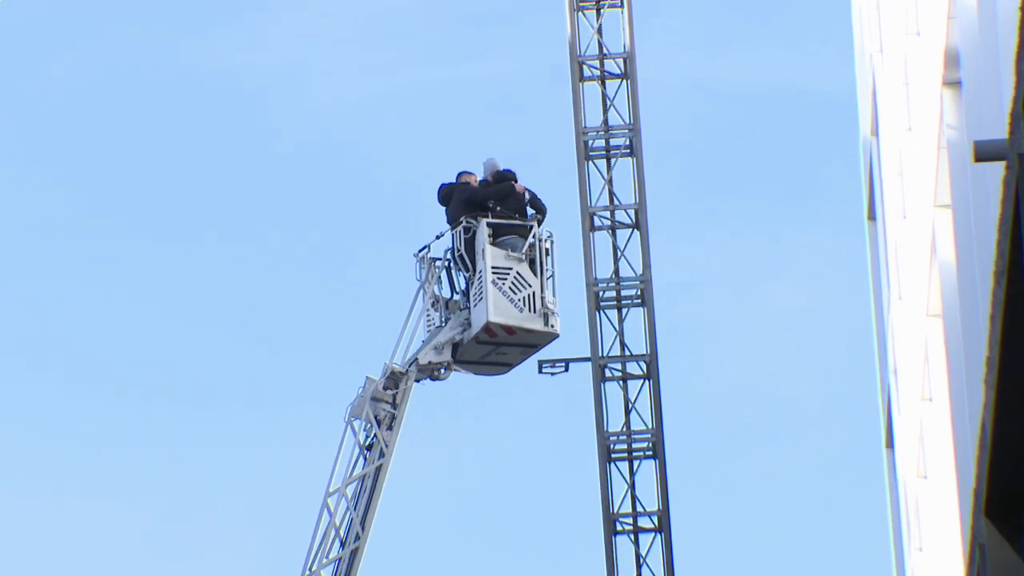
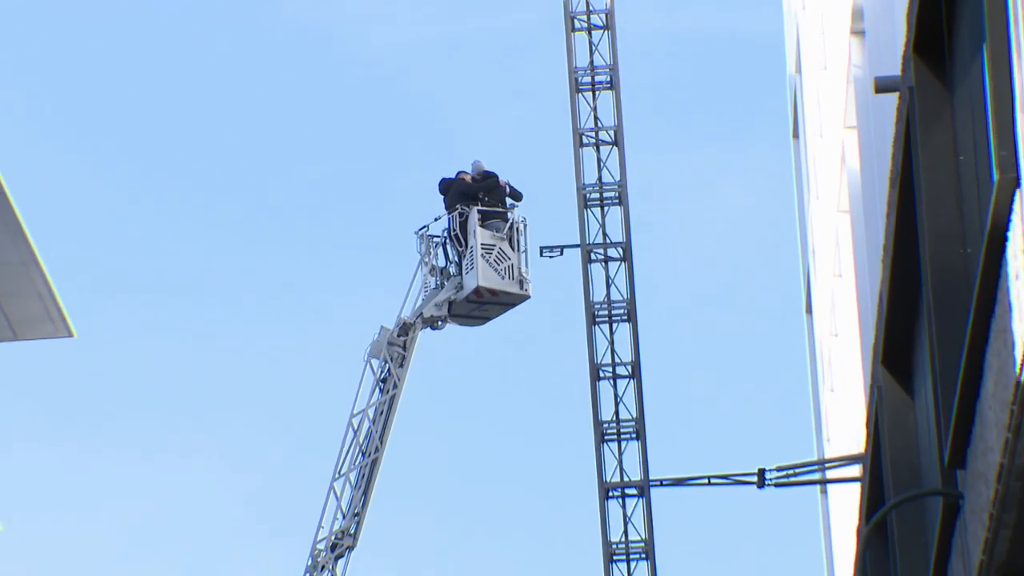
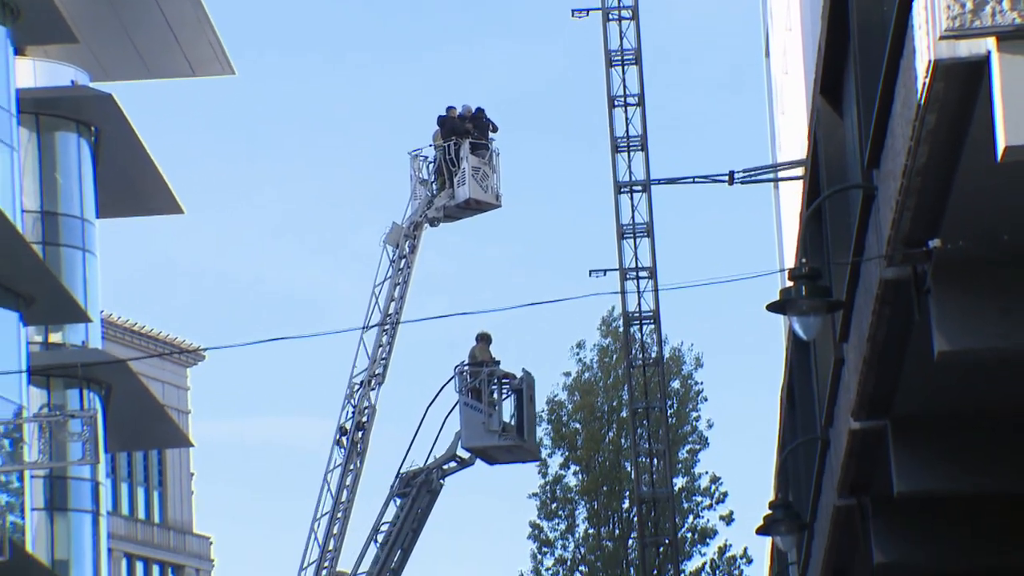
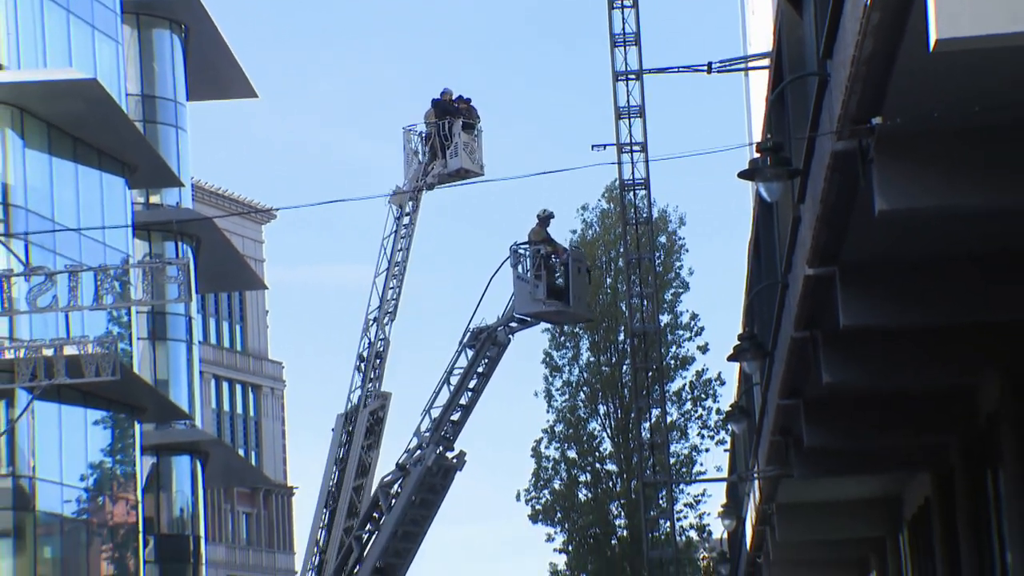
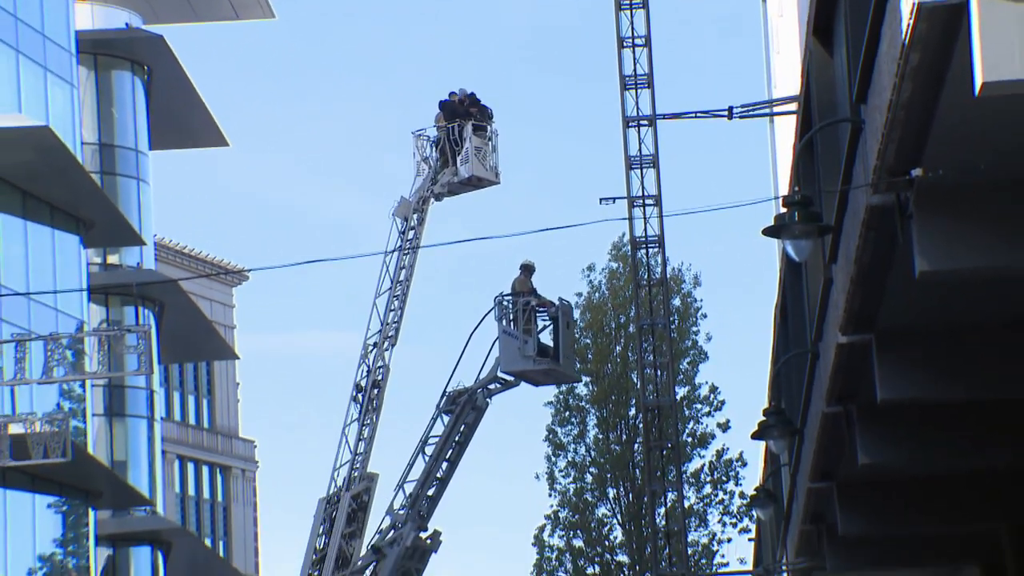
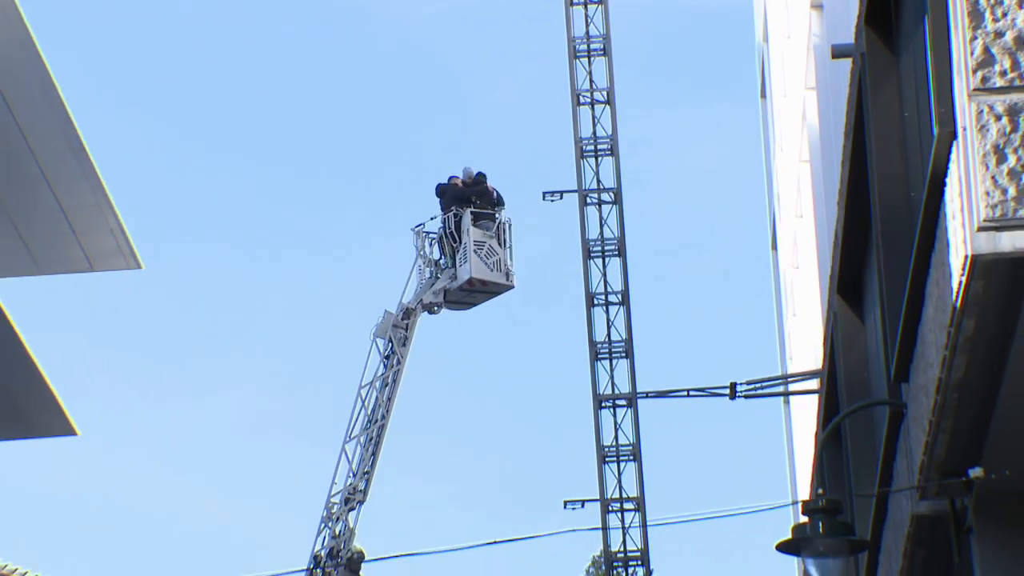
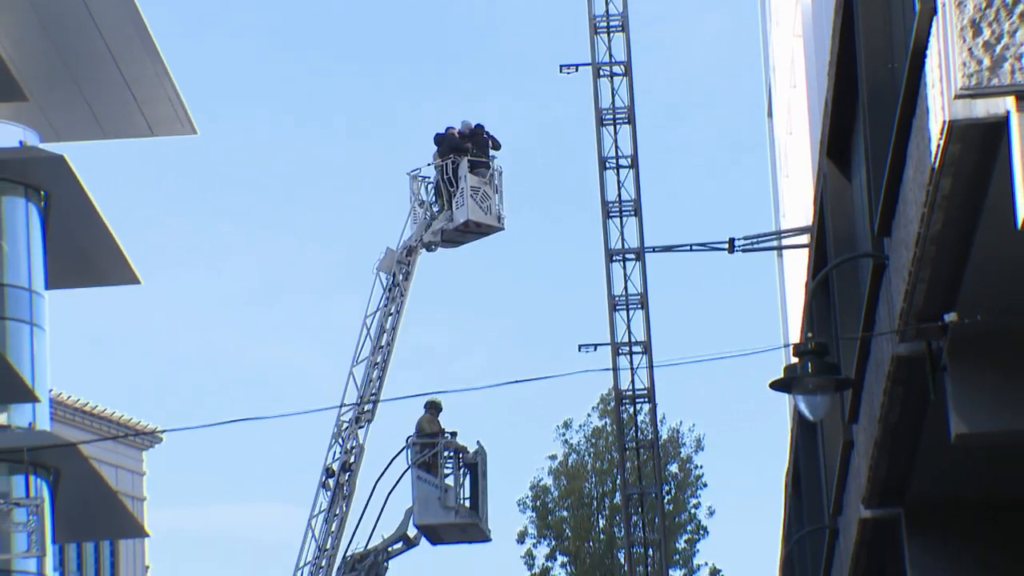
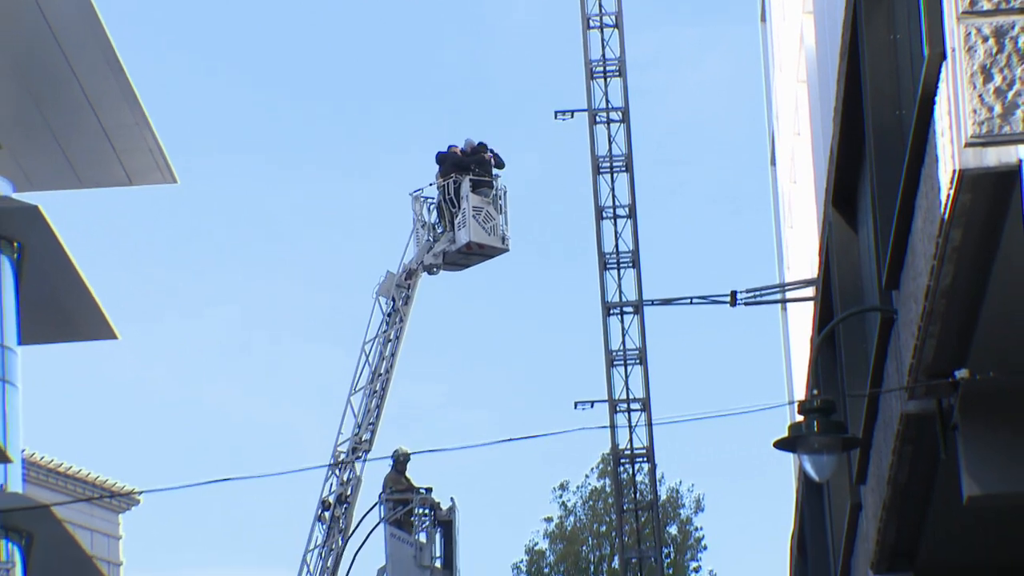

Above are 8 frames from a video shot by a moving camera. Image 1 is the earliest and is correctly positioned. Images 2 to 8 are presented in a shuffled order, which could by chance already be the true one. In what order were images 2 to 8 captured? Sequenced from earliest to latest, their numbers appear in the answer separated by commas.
2, 6, 8, 7, 3, 5, 4
